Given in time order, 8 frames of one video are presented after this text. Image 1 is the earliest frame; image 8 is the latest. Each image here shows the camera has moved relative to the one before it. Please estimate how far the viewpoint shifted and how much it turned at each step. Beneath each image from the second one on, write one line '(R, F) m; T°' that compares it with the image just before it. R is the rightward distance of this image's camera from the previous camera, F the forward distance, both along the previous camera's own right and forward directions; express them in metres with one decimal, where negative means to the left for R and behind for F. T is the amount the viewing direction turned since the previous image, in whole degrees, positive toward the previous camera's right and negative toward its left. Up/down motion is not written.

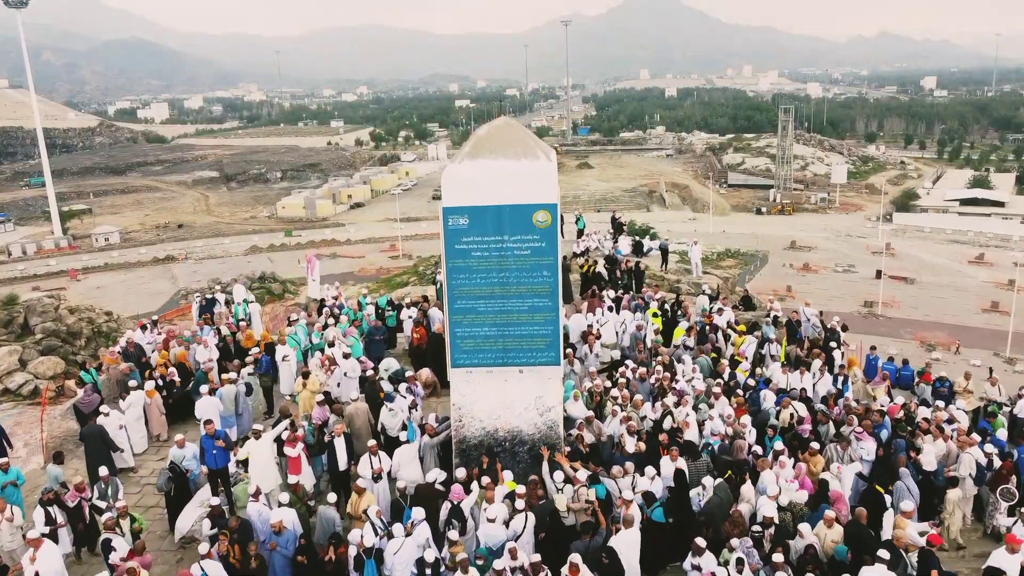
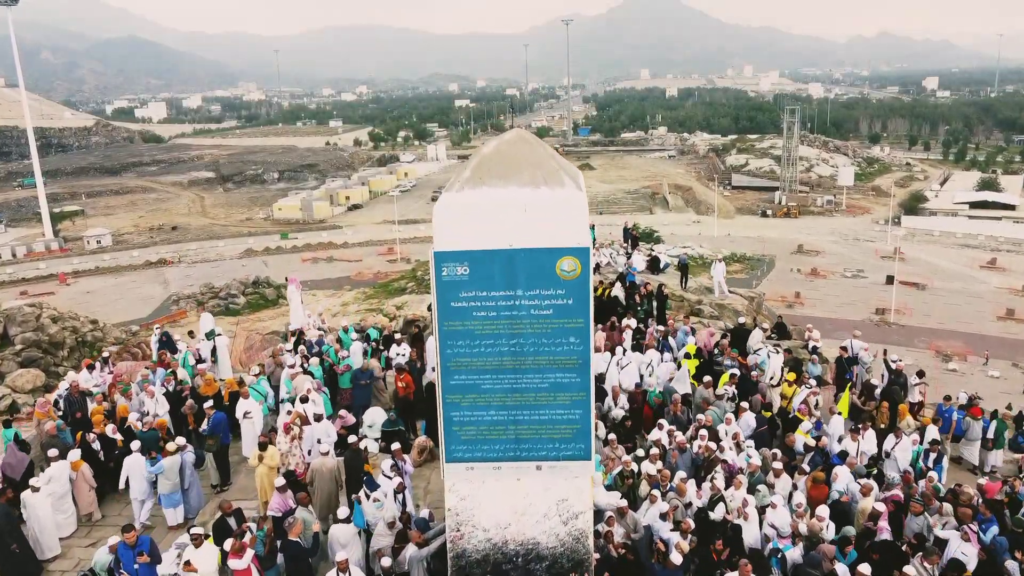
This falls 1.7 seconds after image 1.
(0.0, +0.7) m; 0°
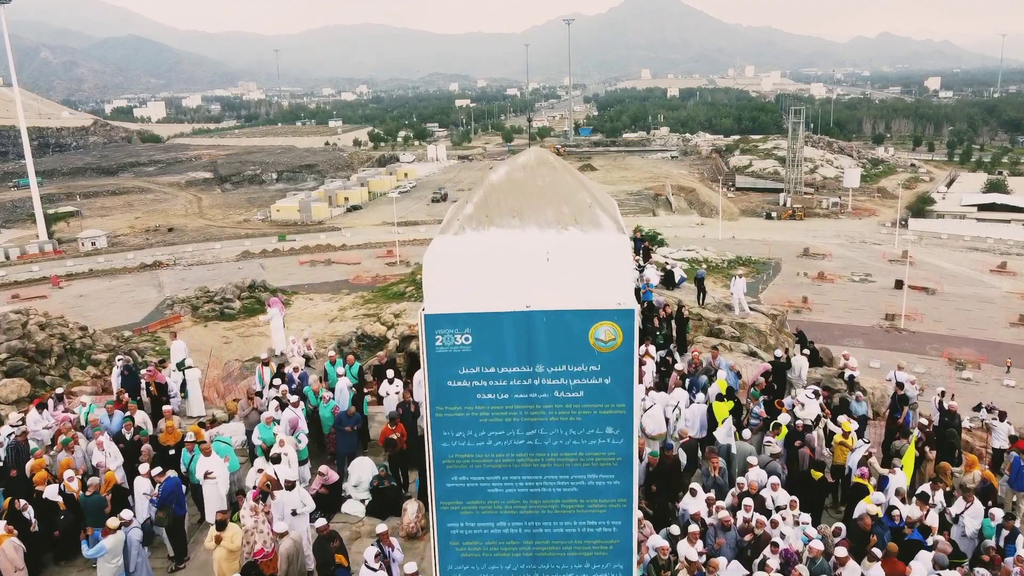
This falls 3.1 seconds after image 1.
(0.0, +0.5) m; 0°
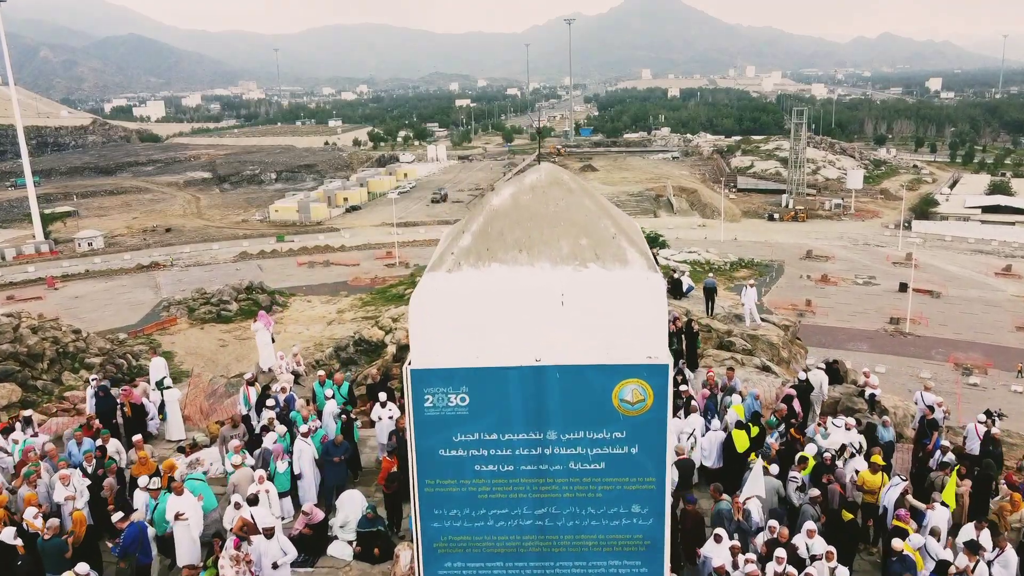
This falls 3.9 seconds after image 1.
(0.0, +0.3) m; 0°
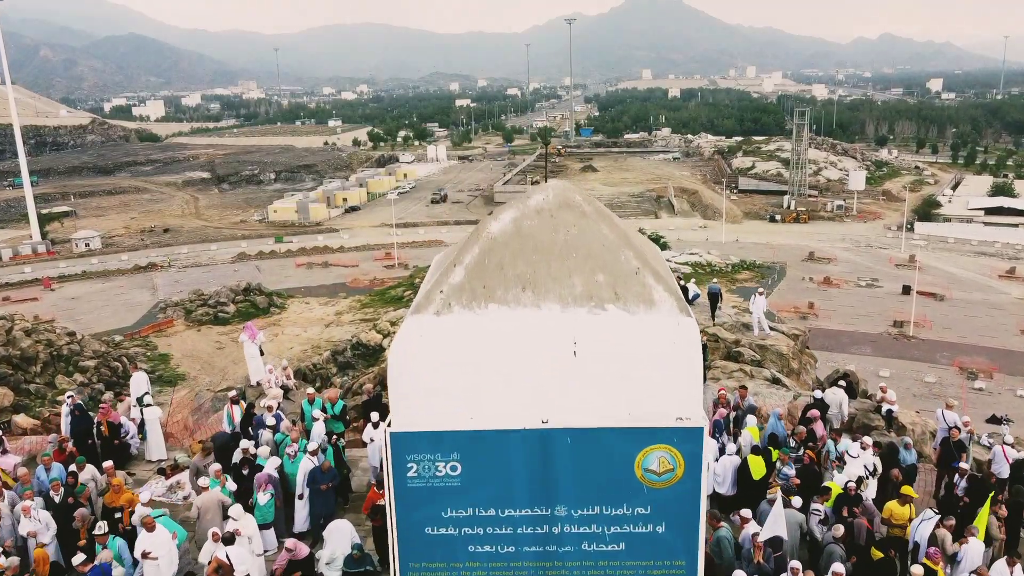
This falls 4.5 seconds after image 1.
(0.0, +0.2) m; 0°
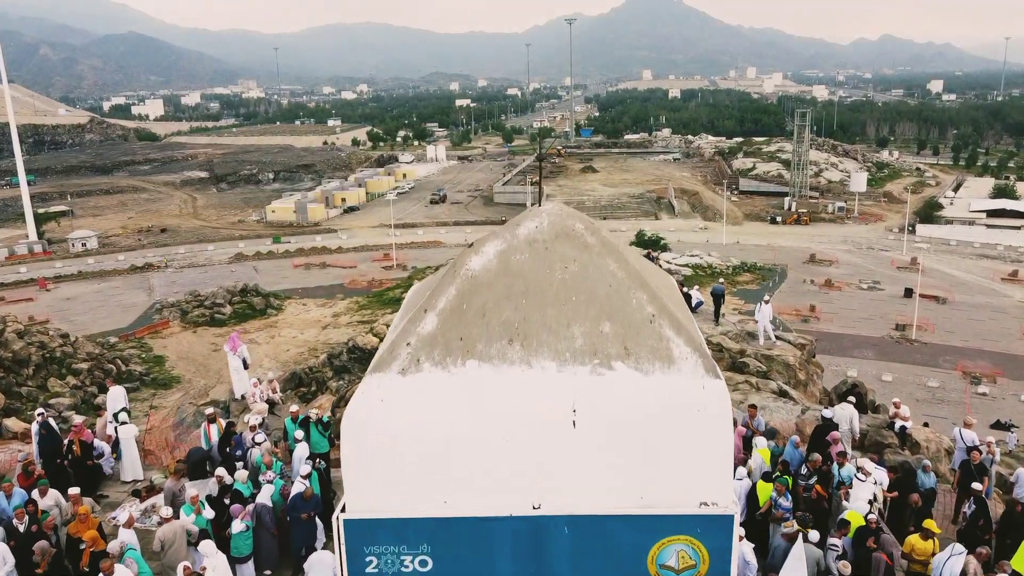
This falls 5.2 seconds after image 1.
(0.0, +0.2) m; 0°
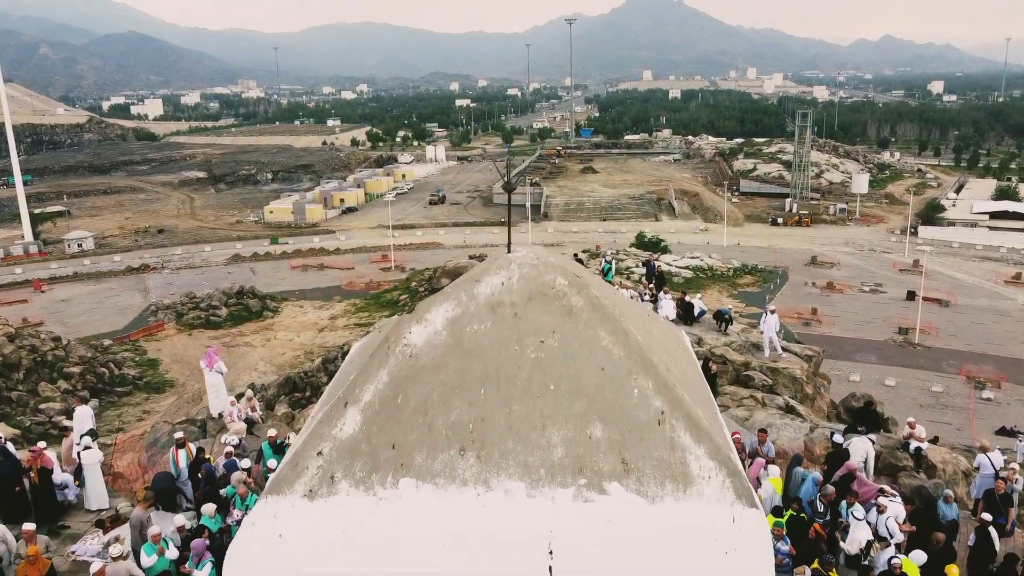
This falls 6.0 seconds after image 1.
(0.0, +0.2) m; 0°
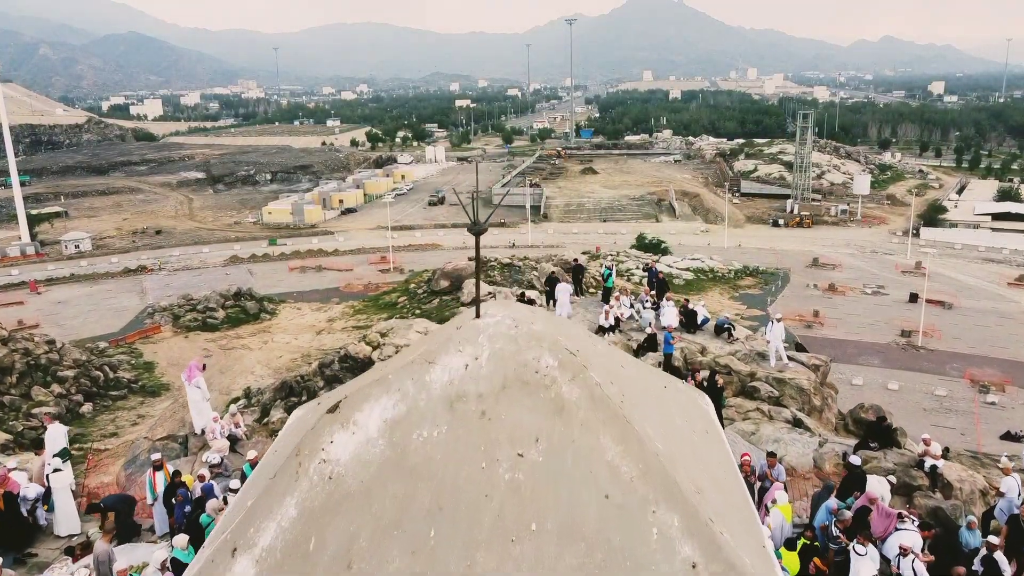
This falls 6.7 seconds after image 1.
(0.0, +0.2) m; 0°
